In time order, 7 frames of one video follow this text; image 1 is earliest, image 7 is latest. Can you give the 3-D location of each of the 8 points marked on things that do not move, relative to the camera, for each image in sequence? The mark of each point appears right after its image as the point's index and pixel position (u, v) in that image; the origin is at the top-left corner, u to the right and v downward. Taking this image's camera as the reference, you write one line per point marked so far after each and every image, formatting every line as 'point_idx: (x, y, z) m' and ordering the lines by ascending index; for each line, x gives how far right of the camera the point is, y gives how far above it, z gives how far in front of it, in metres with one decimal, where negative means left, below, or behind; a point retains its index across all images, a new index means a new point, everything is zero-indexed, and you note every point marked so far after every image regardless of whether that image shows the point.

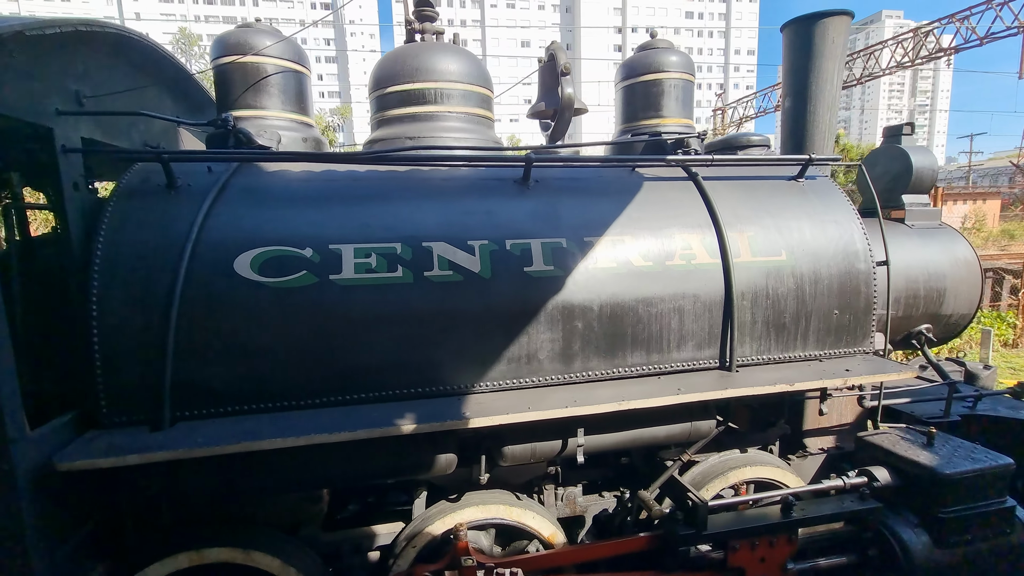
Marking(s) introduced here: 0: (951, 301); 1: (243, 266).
0: (+3.4, -0.1, +3.9) m
1: (-1.3, +0.1, +2.4) m
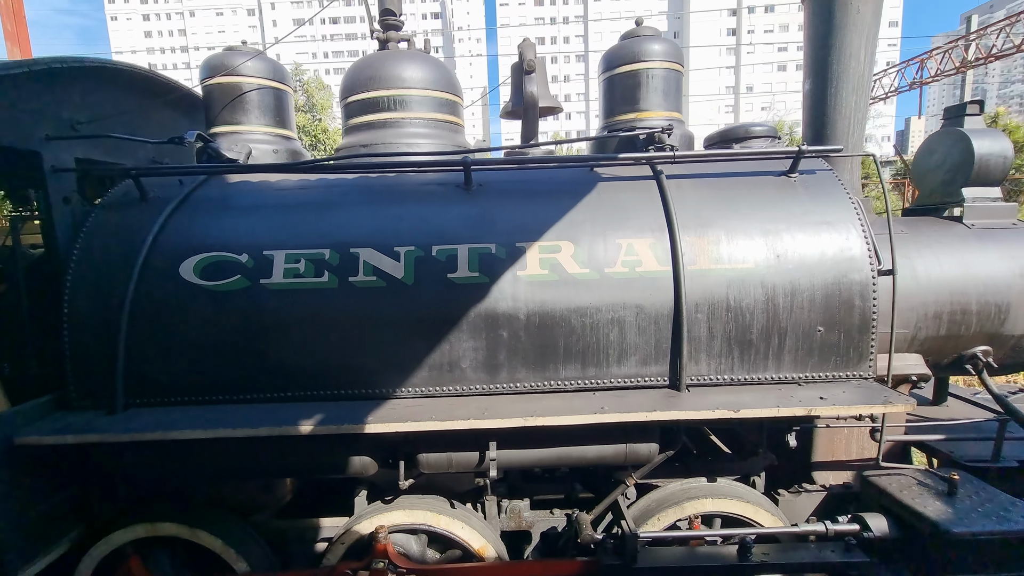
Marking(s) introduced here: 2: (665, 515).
0: (+3.2, -0.2, +3.2) m
1: (-1.7, +0.1, +2.7) m
2: (+0.8, -1.3, +2.8) m
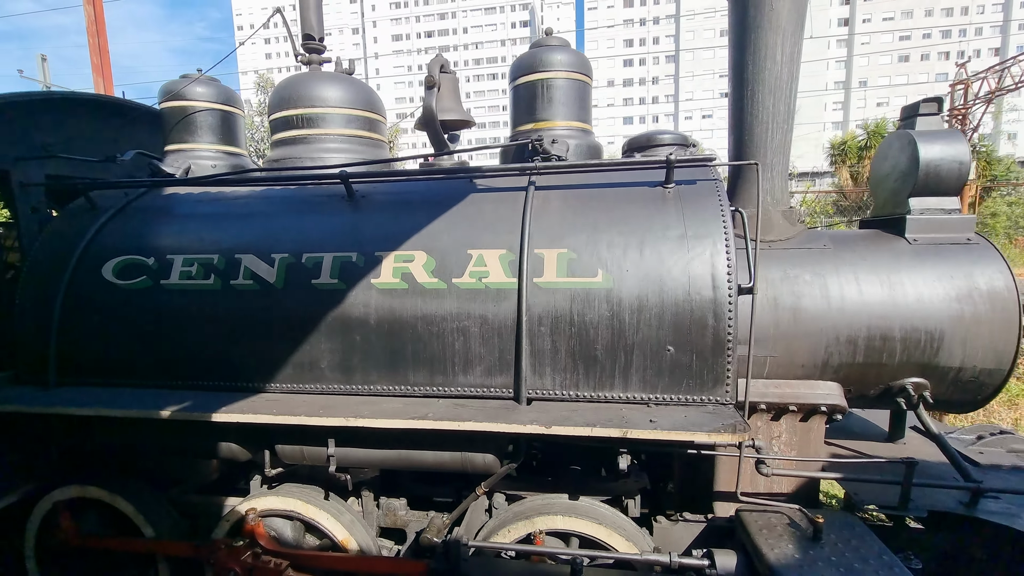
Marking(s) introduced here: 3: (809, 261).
0: (+2.4, -0.3, +2.8) m
1: (-2.5, +0.1, +3.1) m
2: (0.0, -1.3, +2.8) m
3: (+1.7, +0.2, +3.0) m
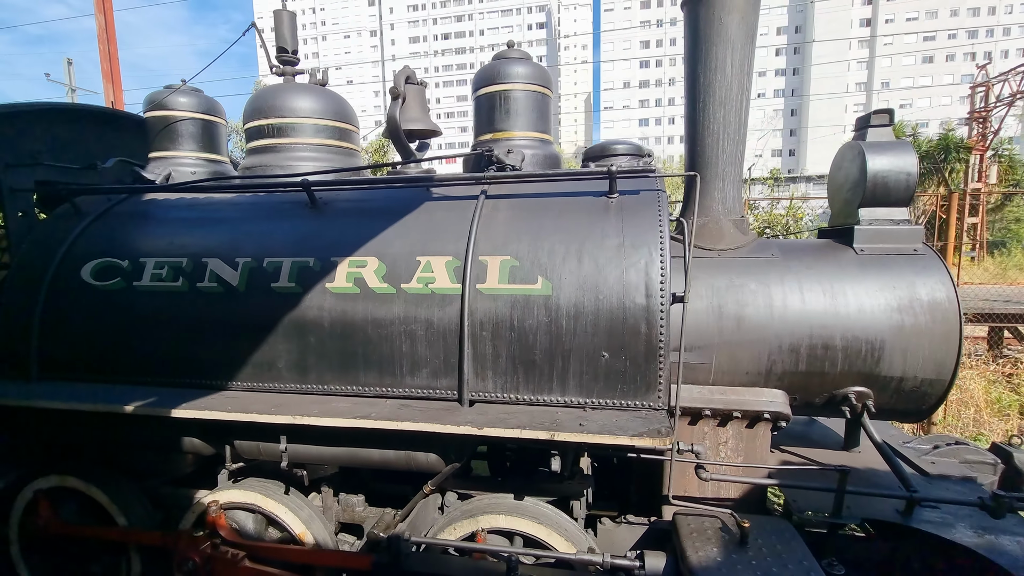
0: (+2.1, -0.4, +2.8) m
1: (-2.8, +0.1, +3.3) m
2: (-0.3, -1.4, +2.9) m
3: (+1.5, +0.1, +3.0) m
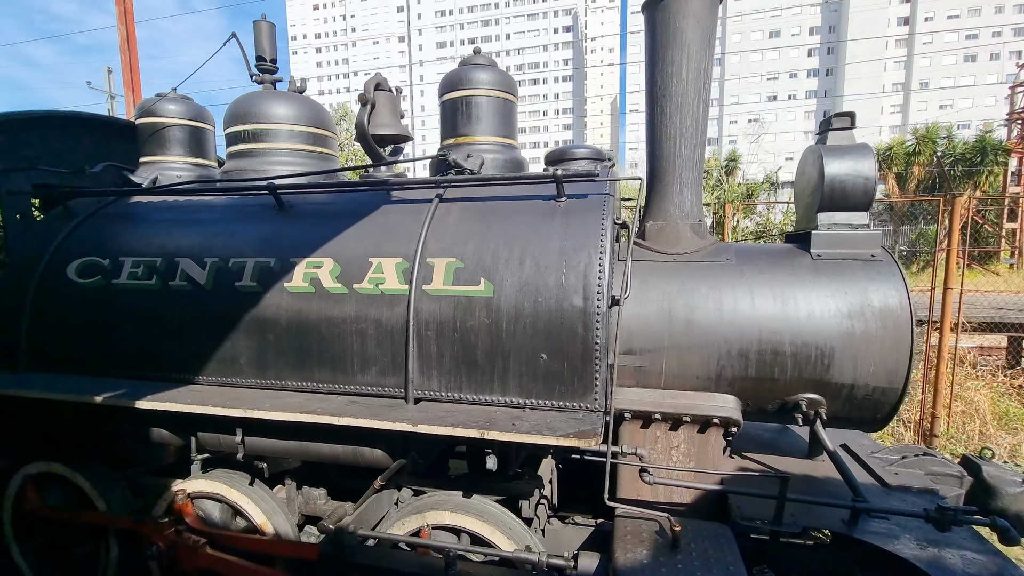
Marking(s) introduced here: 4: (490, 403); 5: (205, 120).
0: (+1.8, -0.4, +2.7) m
1: (-3.0, +0.1, +3.5) m
2: (-0.6, -1.4, +2.9) m
3: (+1.2, +0.1, +3.0) m
4: (-0.1, -0.6, +2.7) m
5: (-2.7, +1.5, +4.5) m
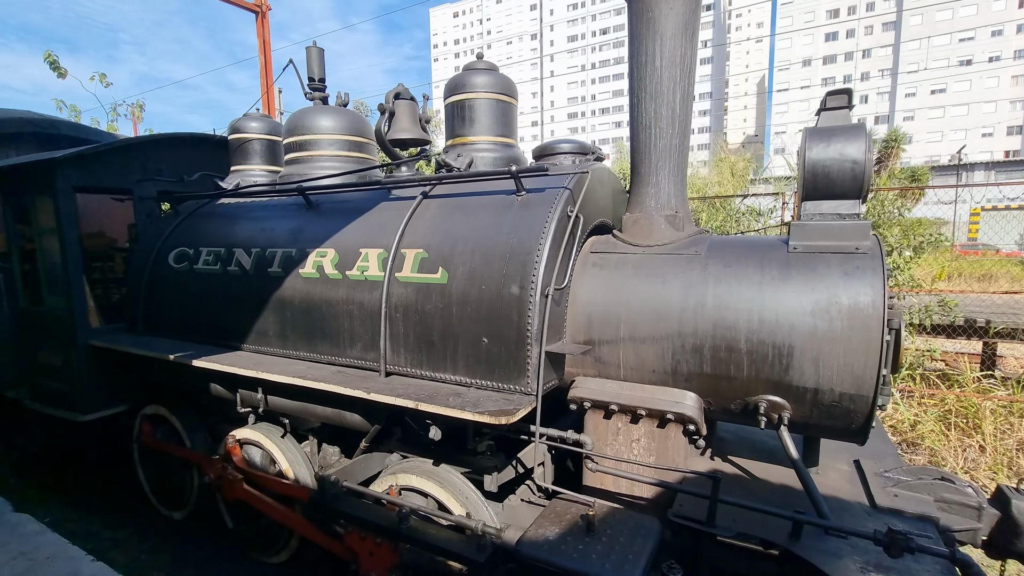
0: (+1.5, -0.4, +2.5) m
1: (-3.0, +0.3, +4.4) m
2: (-0.8, -1.3, +3.3) m
3: (+0.9, +0.1, +2.9) m
4: (-0.4, -0.5, +3.0) m
5: (-2.4, +1.6, +5.3) m
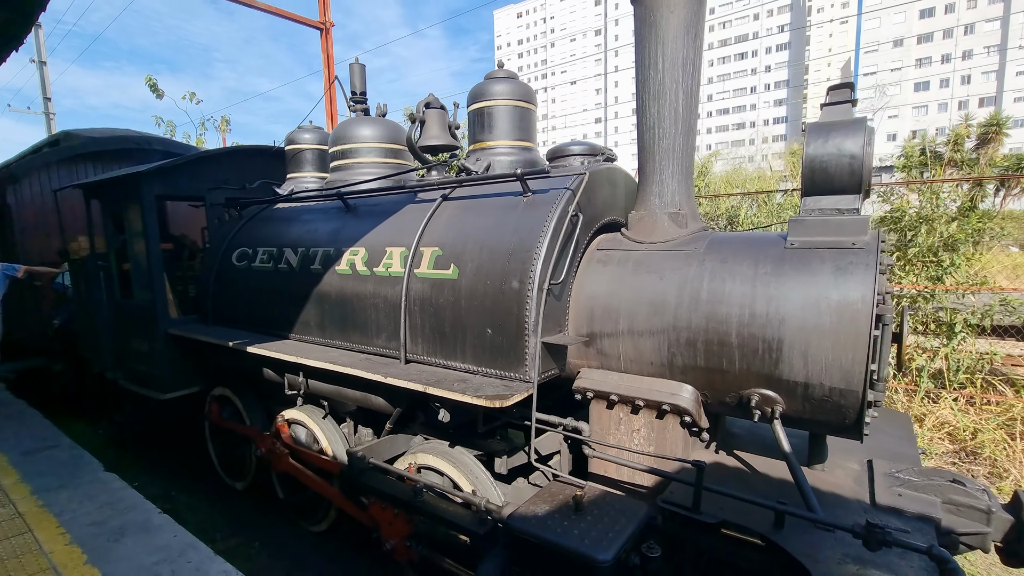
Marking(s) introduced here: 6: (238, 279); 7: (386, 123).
0: (+1.4, -0.4, +2.6) m
1: (-2.8, +0.3, +5.0) m
2: (-0.8, -1.2, +3.6) m
3: (+1.0, +0.2, +3.0) m
4: (-0.4, -0.5, +3.2) m
5: (-2.1, +1.7, +5.8) m
6: (-2.6, +0.1, +4.9) m
7: (-1.2, +1.6, +4.9) m
